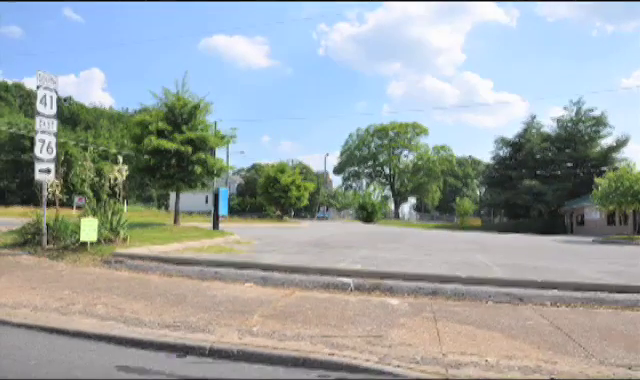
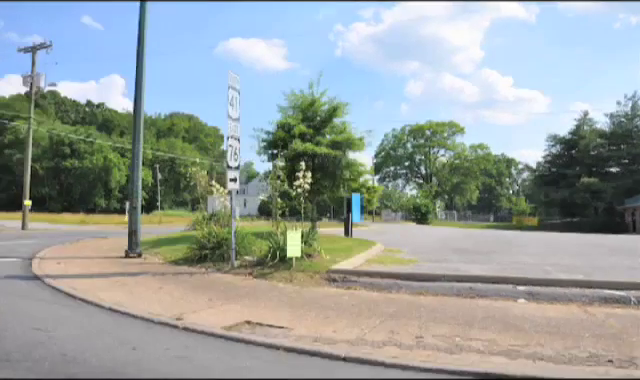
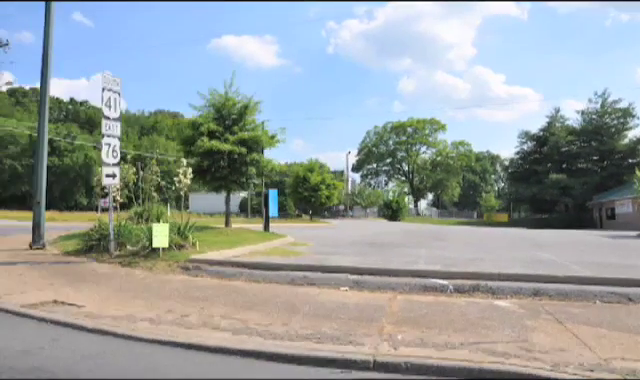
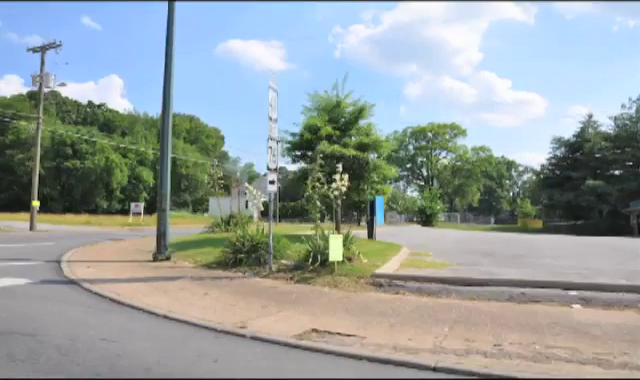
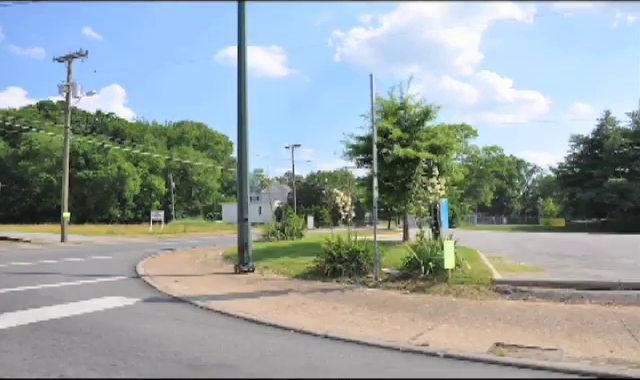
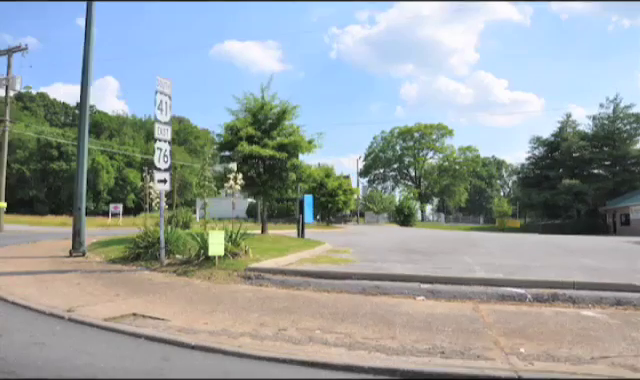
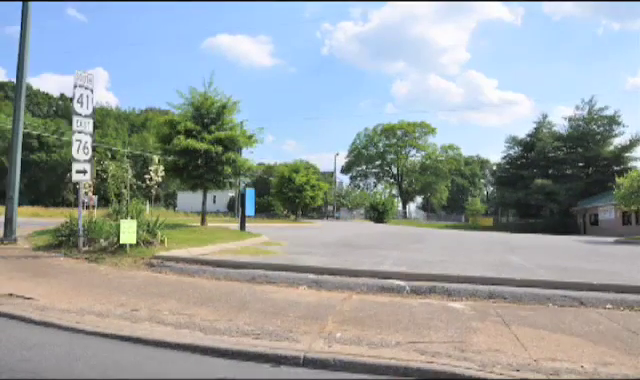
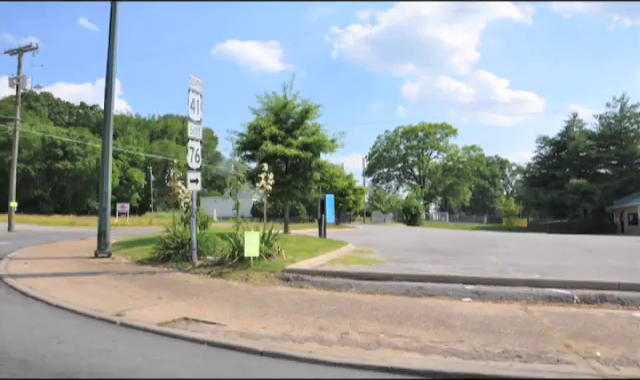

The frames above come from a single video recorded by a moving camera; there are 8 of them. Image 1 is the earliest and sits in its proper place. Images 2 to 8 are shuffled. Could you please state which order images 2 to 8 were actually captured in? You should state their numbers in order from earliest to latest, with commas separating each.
7, 3, 6, 8, 2, 4, 5
